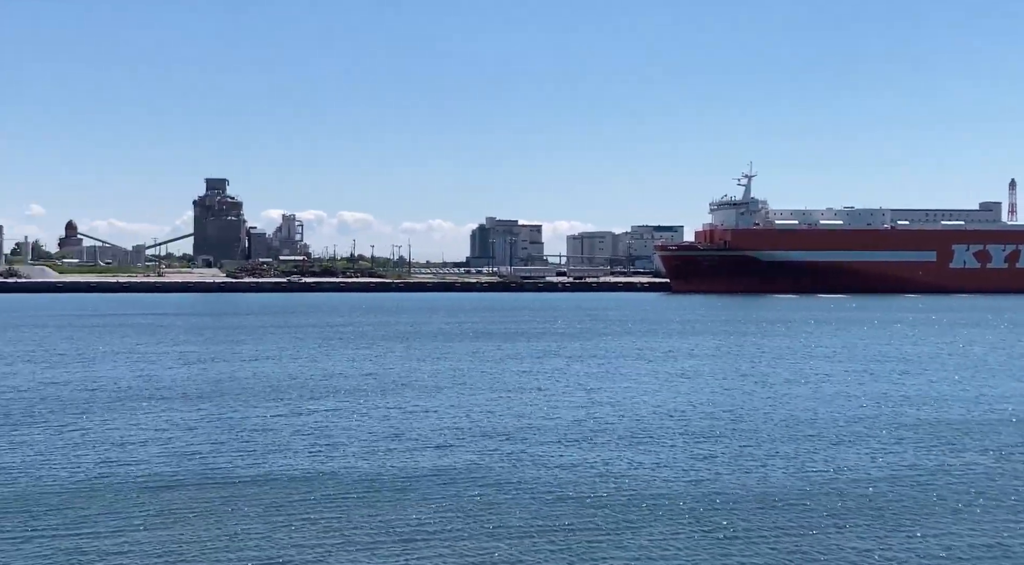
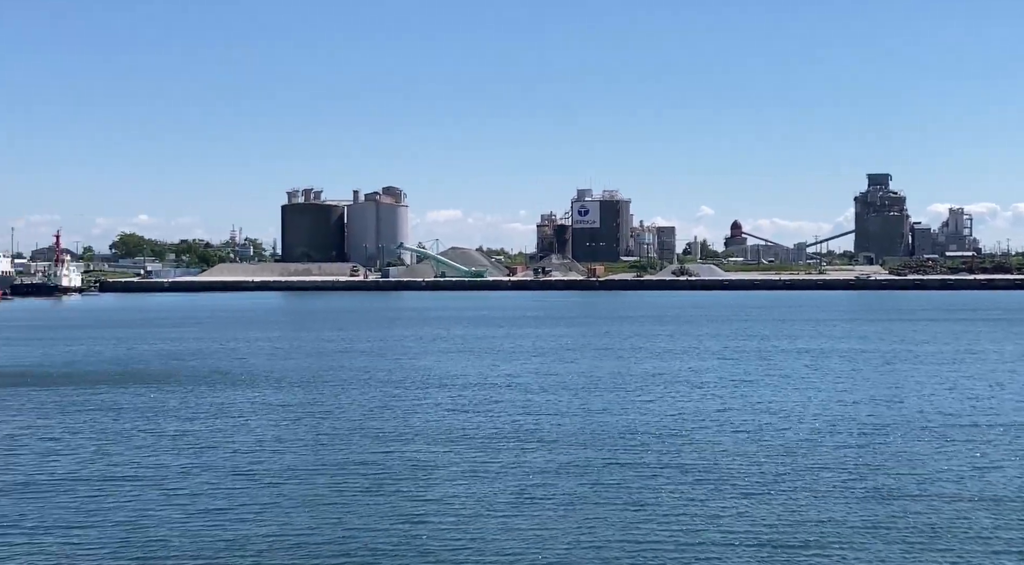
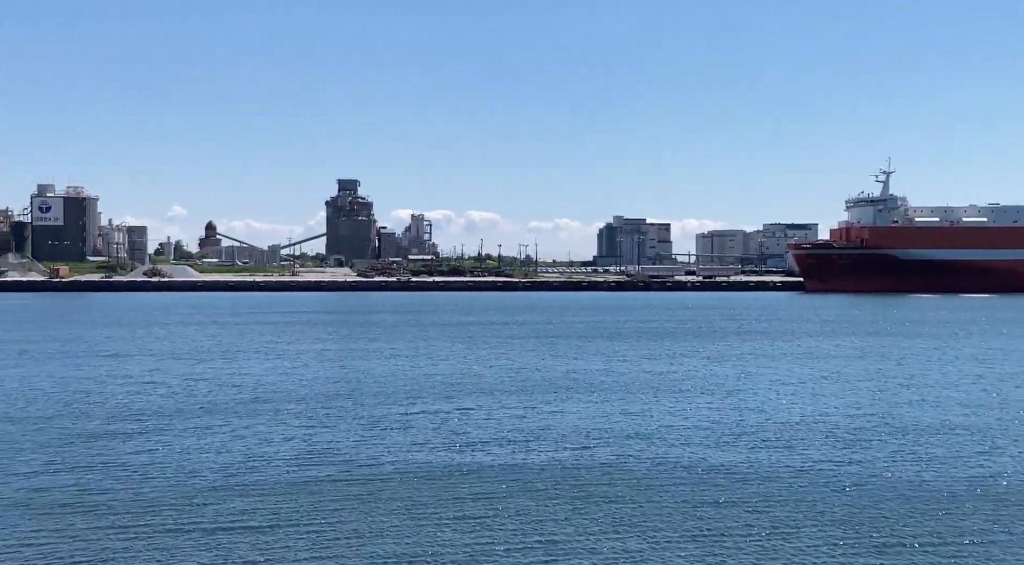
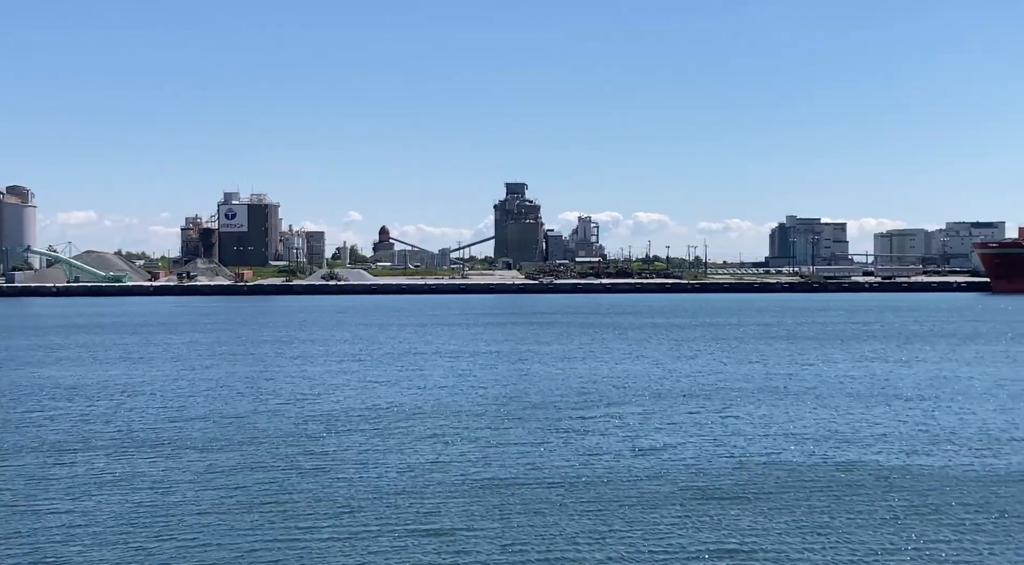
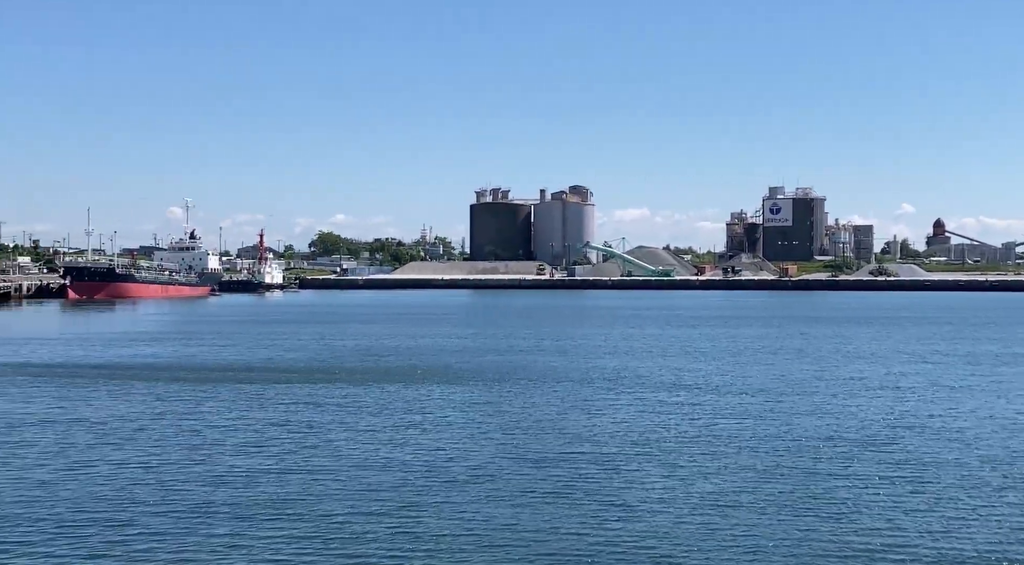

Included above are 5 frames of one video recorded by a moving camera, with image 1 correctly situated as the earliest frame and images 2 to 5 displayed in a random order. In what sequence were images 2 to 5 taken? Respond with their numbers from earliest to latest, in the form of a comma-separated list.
3, 4, 2, 5
